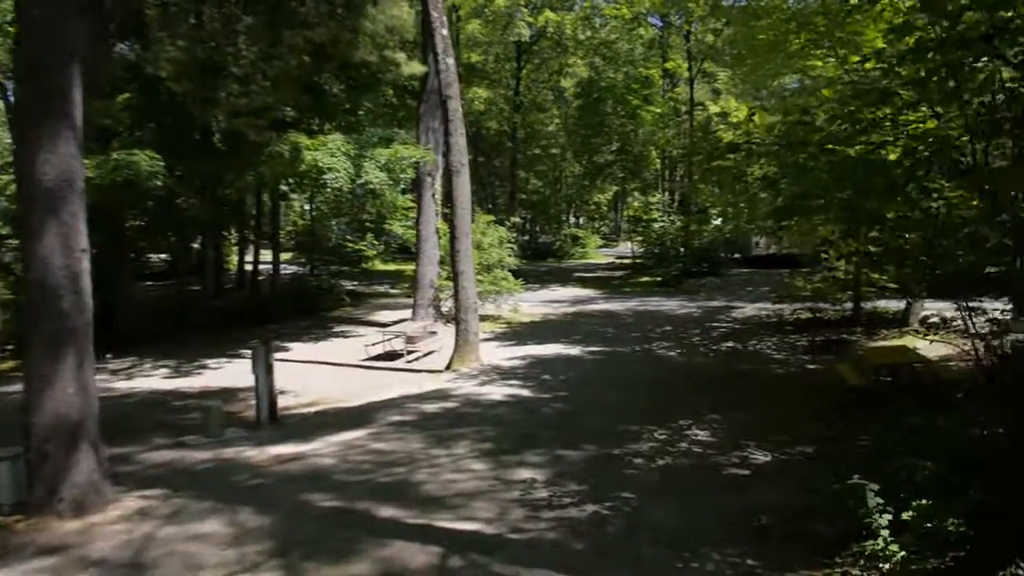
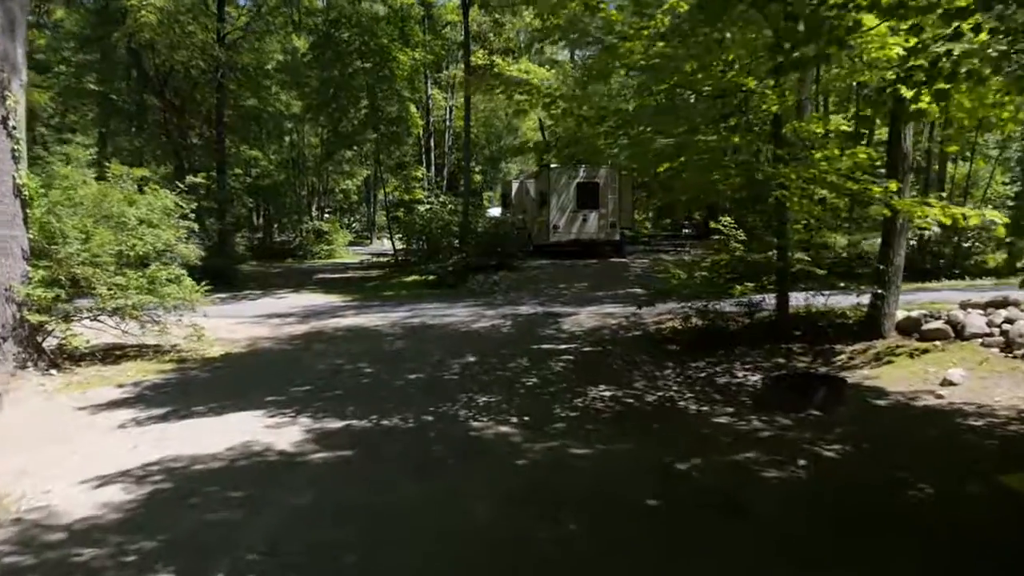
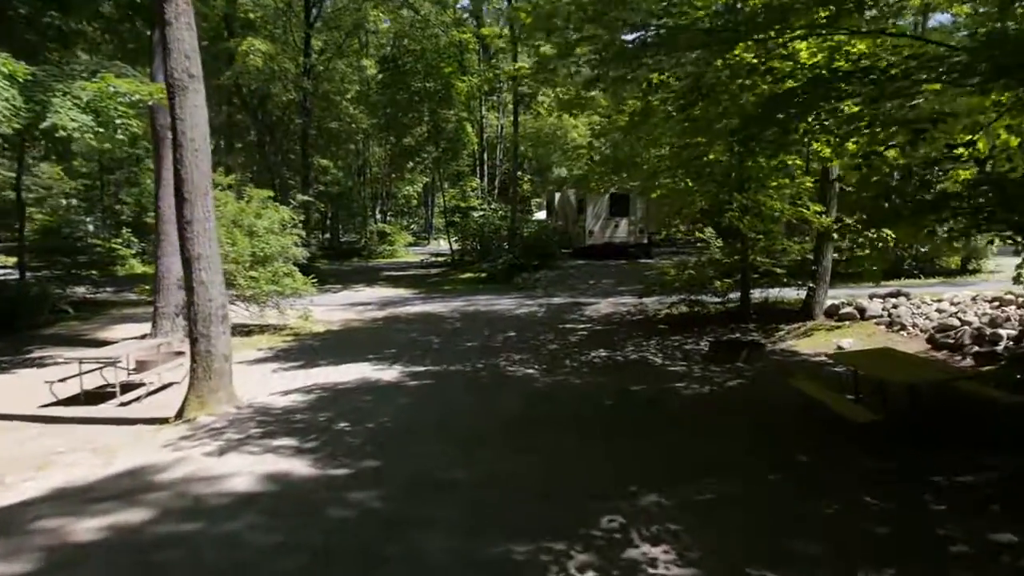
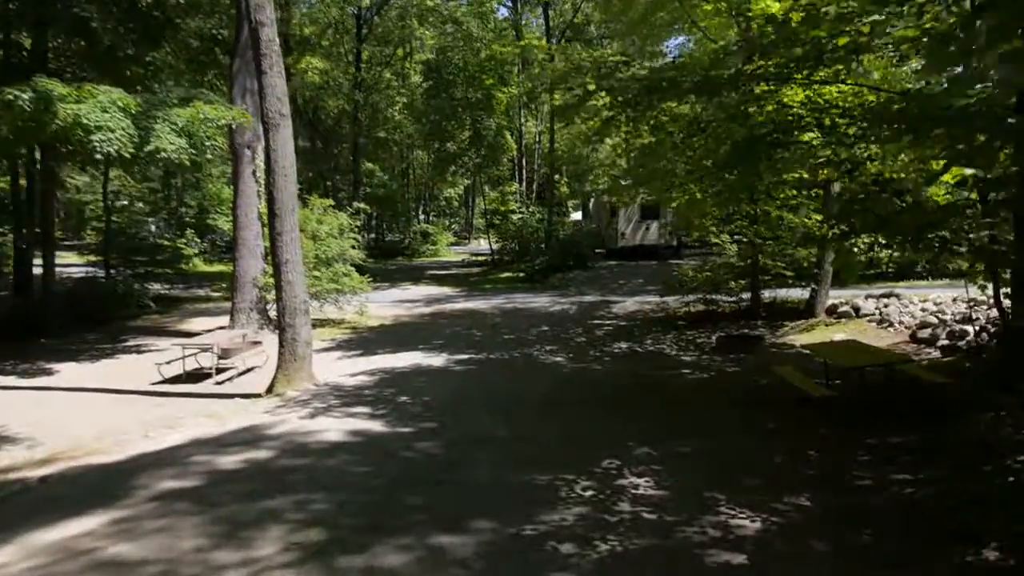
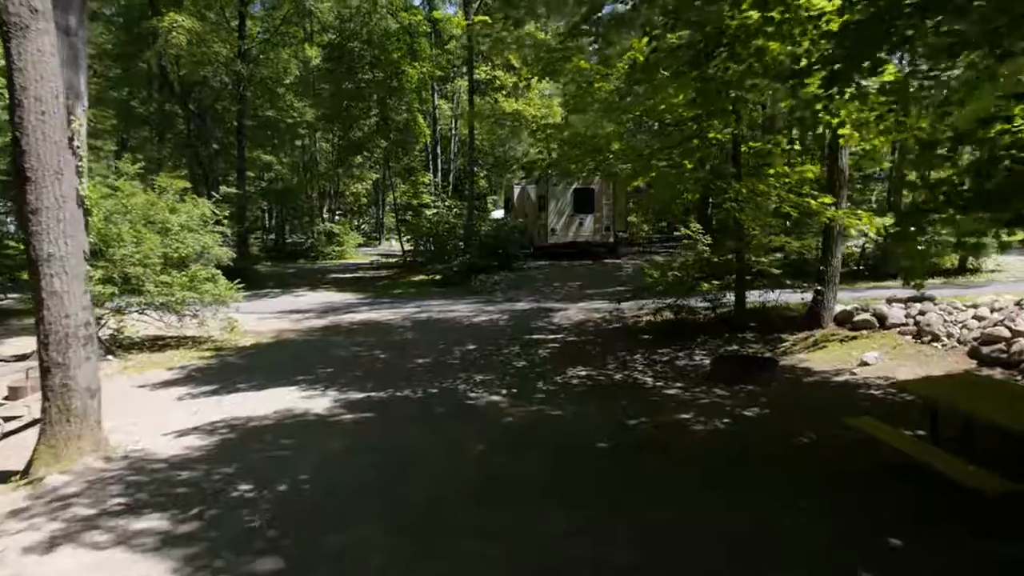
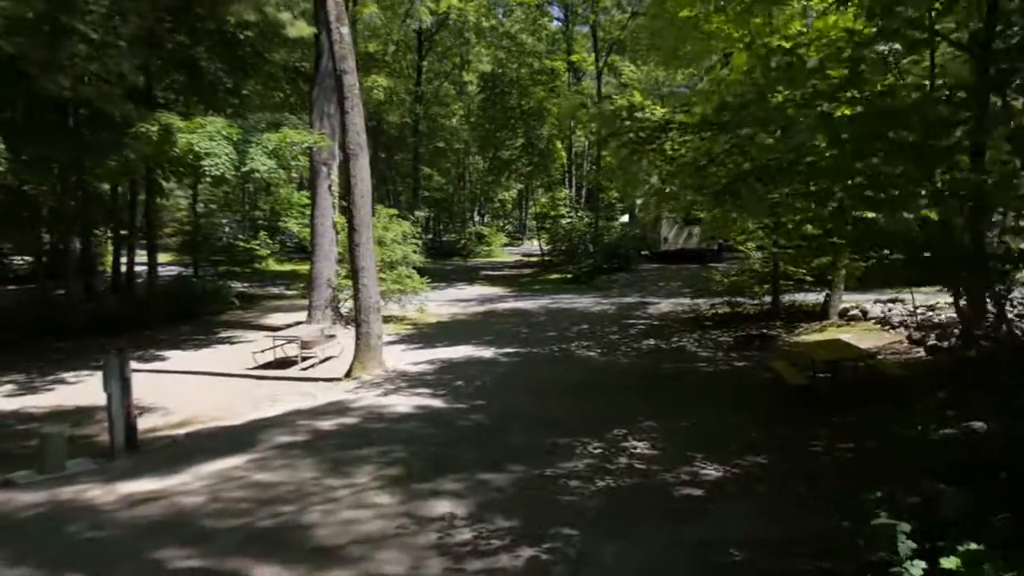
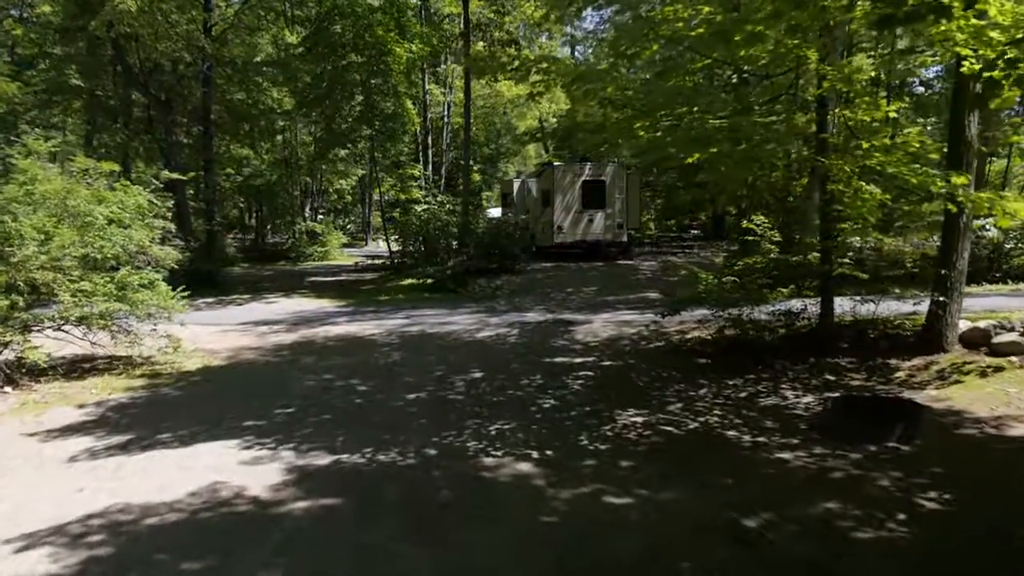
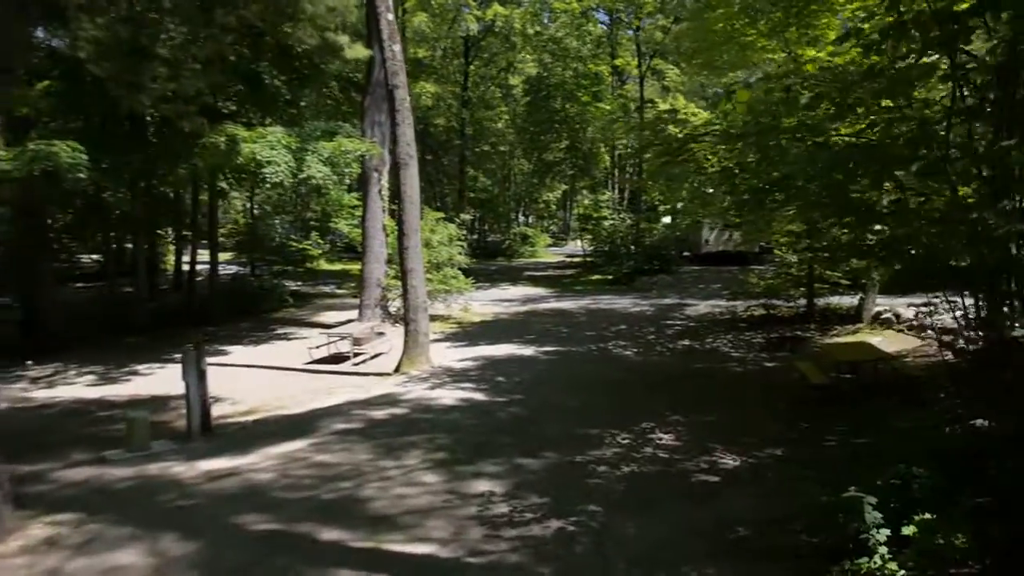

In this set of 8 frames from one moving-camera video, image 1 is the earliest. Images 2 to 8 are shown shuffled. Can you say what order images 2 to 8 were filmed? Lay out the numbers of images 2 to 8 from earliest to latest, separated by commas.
8, 6, 4, 3, 5, 2, 7
